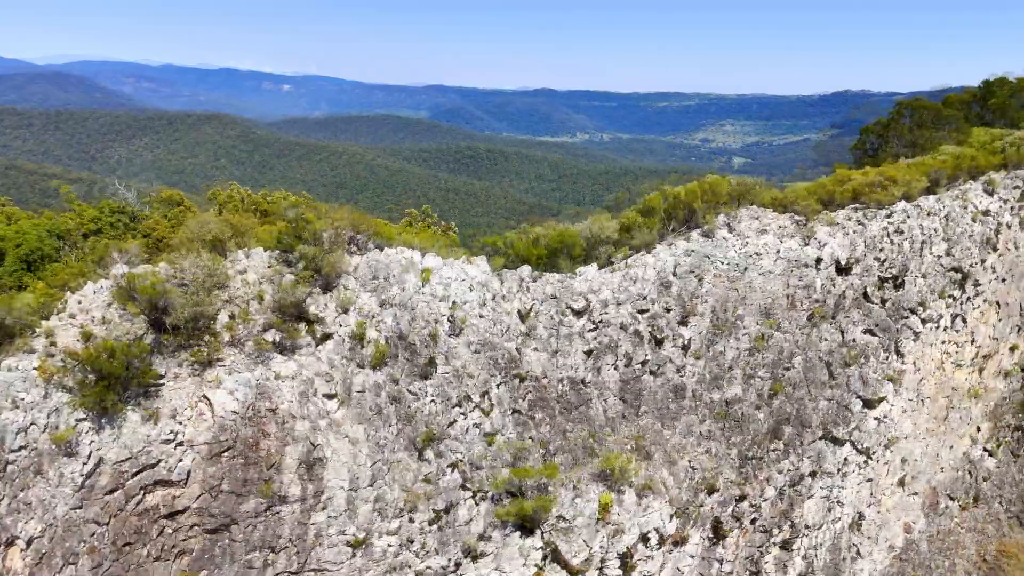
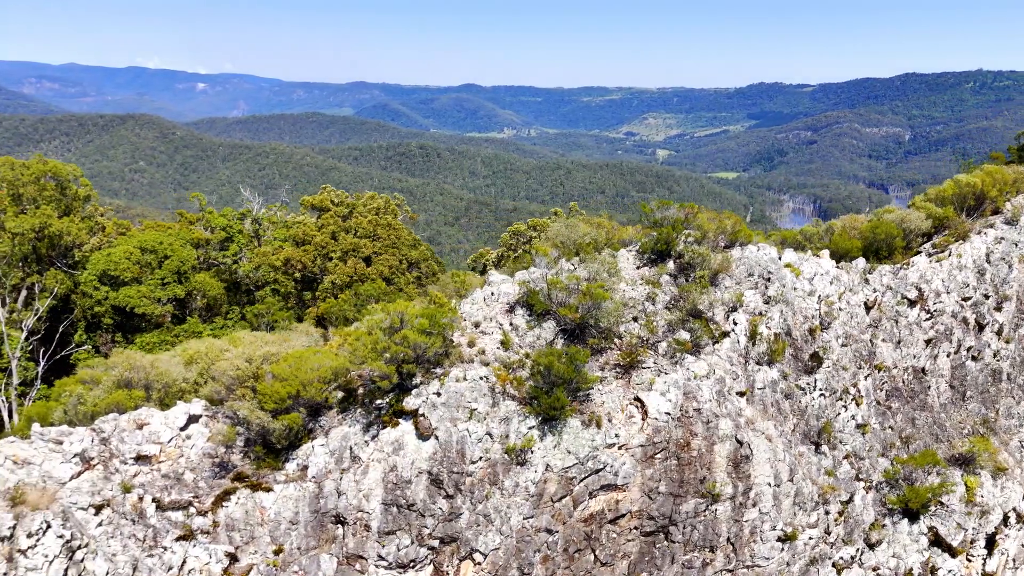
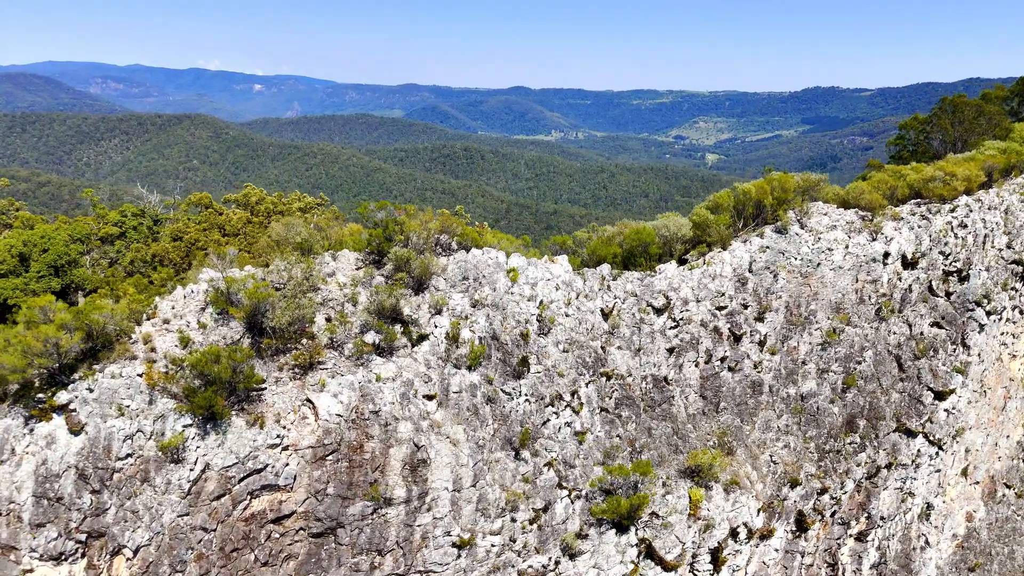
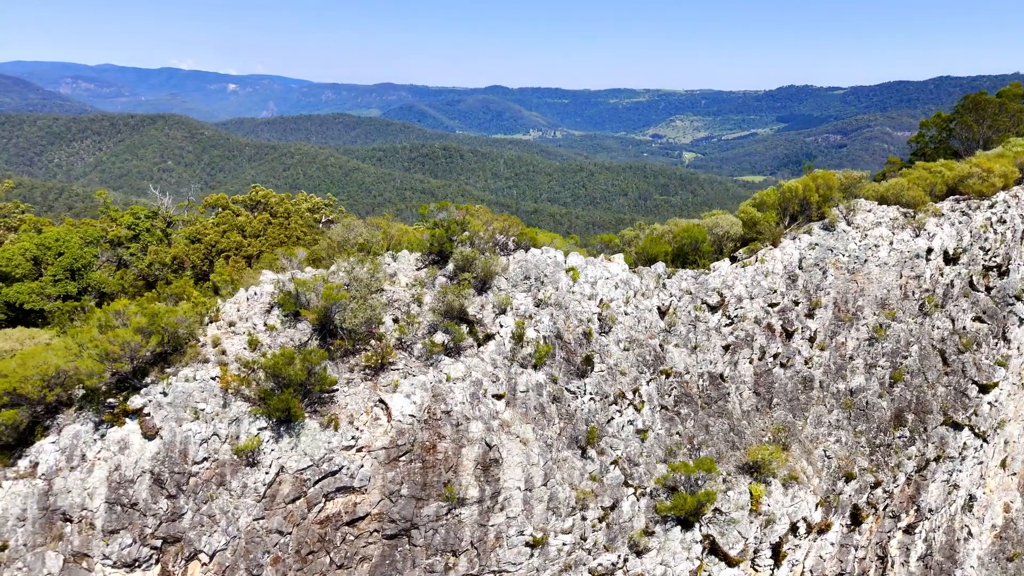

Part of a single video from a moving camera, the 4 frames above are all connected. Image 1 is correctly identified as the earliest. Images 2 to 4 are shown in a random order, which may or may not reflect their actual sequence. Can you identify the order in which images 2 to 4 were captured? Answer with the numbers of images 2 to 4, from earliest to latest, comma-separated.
3, 4, 2
